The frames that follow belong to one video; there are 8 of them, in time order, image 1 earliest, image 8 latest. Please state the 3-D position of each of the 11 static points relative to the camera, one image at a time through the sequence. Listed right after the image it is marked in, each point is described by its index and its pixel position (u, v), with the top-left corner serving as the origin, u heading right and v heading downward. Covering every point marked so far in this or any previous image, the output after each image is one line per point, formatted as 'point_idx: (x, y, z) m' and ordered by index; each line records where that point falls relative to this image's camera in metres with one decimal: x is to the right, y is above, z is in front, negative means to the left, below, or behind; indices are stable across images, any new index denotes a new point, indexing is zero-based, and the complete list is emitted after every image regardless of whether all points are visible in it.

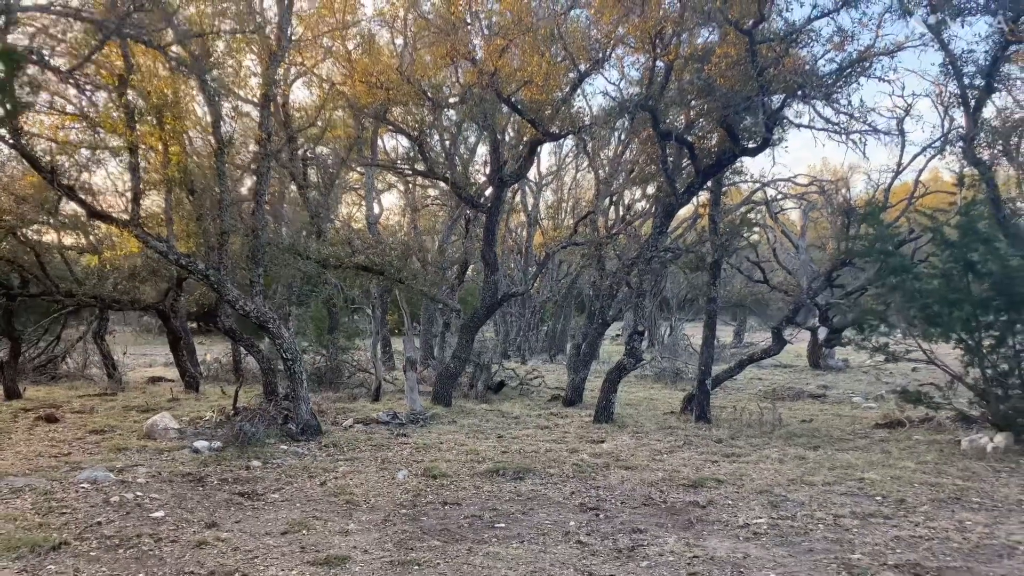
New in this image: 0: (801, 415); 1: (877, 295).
0: (+4.6, -2.1, +11.7) m
1: (+4.7, -0.1, +9.4) m
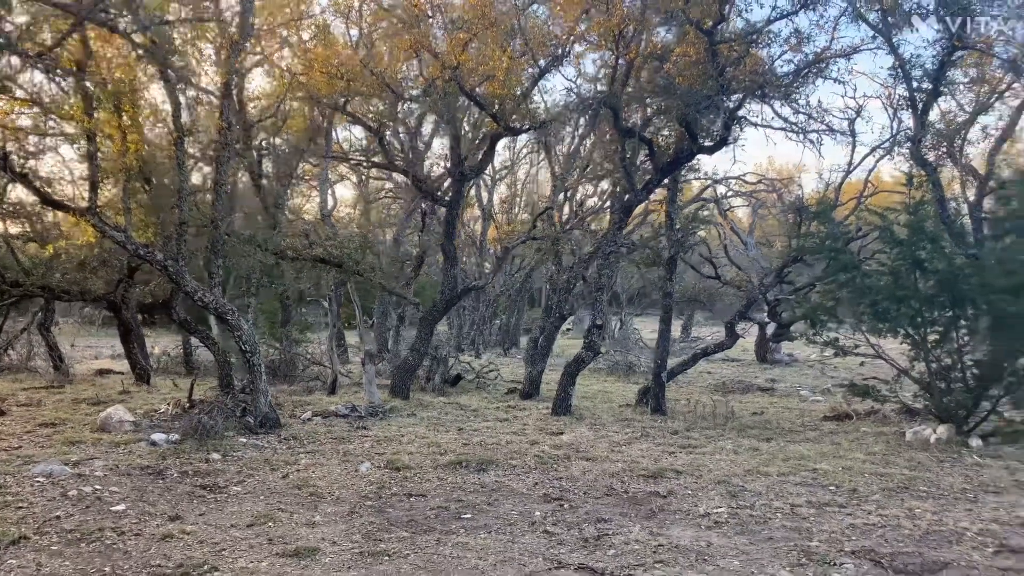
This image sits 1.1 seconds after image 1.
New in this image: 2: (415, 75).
0: (+3.9, -2.0, +12.0) m
1: (+4.2, 0.0, +9.7) m
2: (-1.5, +3.2, +11.1) m
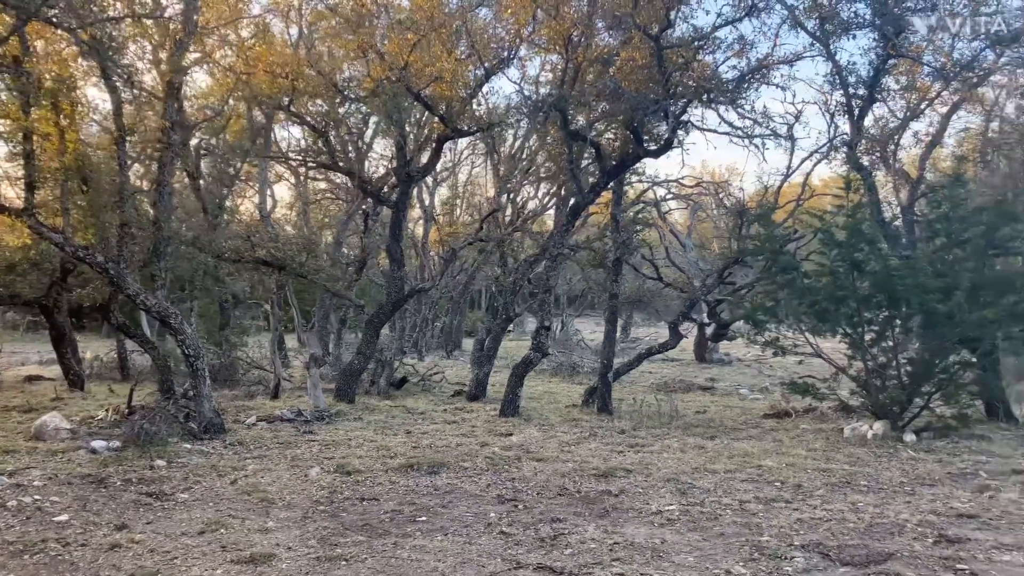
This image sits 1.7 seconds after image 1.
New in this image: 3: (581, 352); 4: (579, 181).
0: (+3.0, -2.0, +12.3) m
1: (+3.6, -0.1, +10.1) m
2: (-2.3, +3.1, +10.8) m
3: (+1.5, -1.5, +16.3) m
4: (+1.0, +1.5, +10.3) m
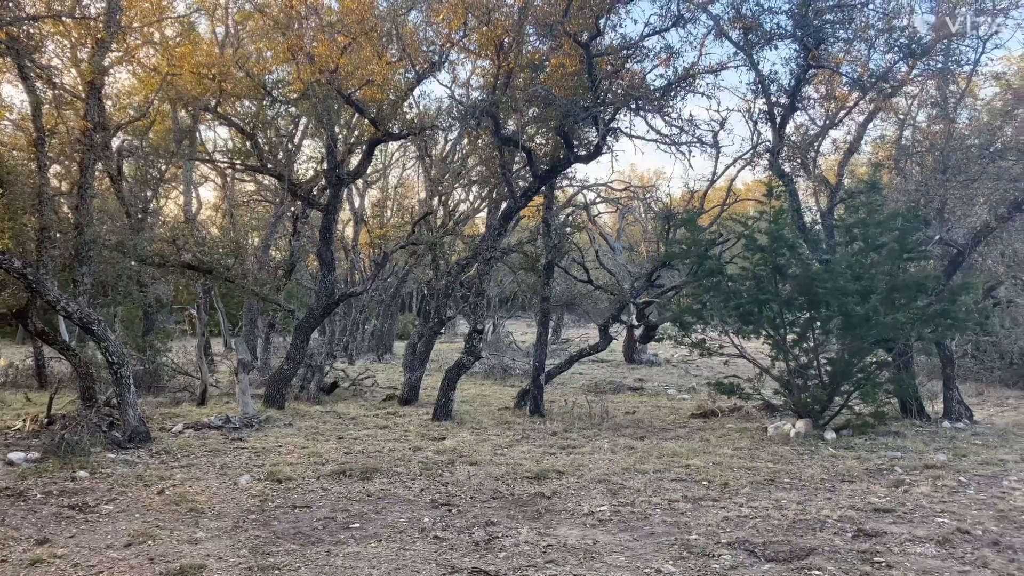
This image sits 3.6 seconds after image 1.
0: (+1.9, -2.1, +12.5) m
1: (+2.6, -0.1, +10.3) m
2: (-3.3, +3.1, +10.7) m
3: (+0.1, -1.6, +16.4) m
4: (0.0, +1.5, +10.4) m
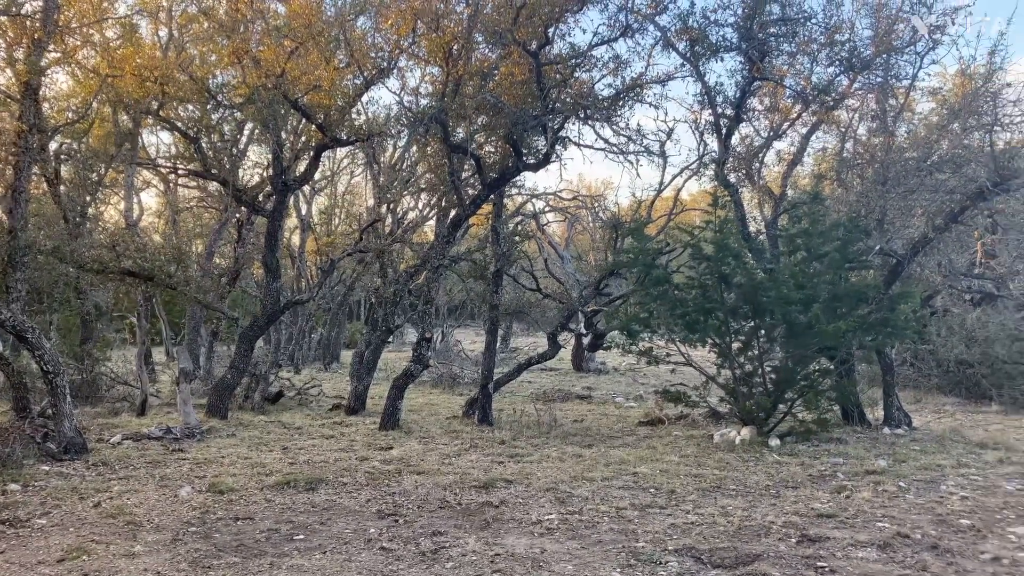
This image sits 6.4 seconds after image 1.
0: (+1.1, -2.2, +12.5) m
1: (+1.9, -0.2, +10.4) m
2: (-4.1, +3.0, +10.5) m
3: (-0.9, -1.7, +16.3) m
4: (-0.7, +1.4, +10.4) m
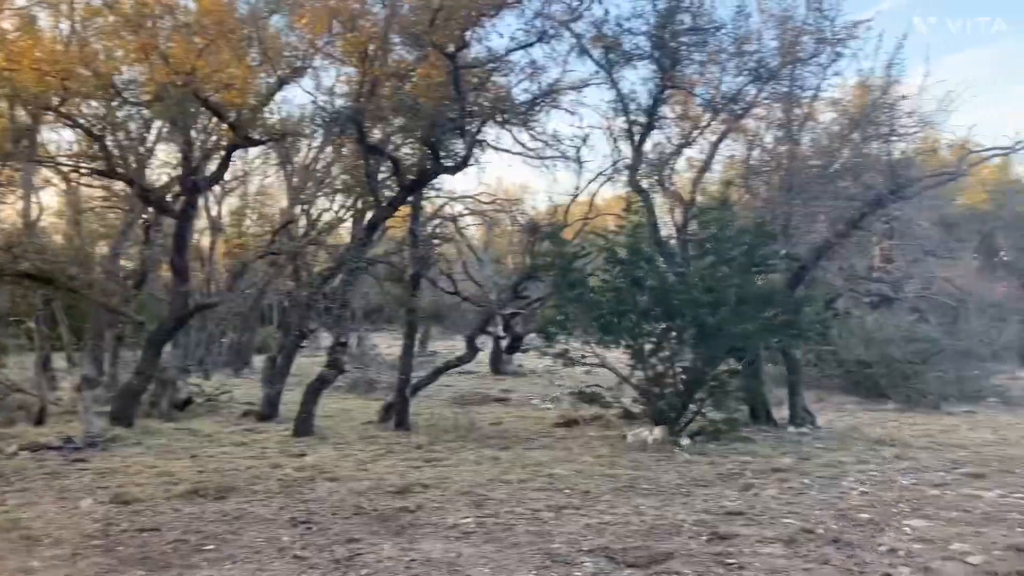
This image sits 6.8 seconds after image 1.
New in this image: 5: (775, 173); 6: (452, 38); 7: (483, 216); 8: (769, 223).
0: (-0.3, -2.3, +12.5) m
1: (+0.7, -0.3, +10.4) m
2: (-5.3, +2.9, +10.1) m
3: (-2.5, -1.7, +16.2) m
4: (-1.9, +1.3, +10.2) m
5: (+3.8, +1.7, +10.4) m
6: (-0.8, +3.5, +9.9) m
7: (-0.4, +1.1, +10.7) m
8: (+3.6, +0.9, +9.9) m
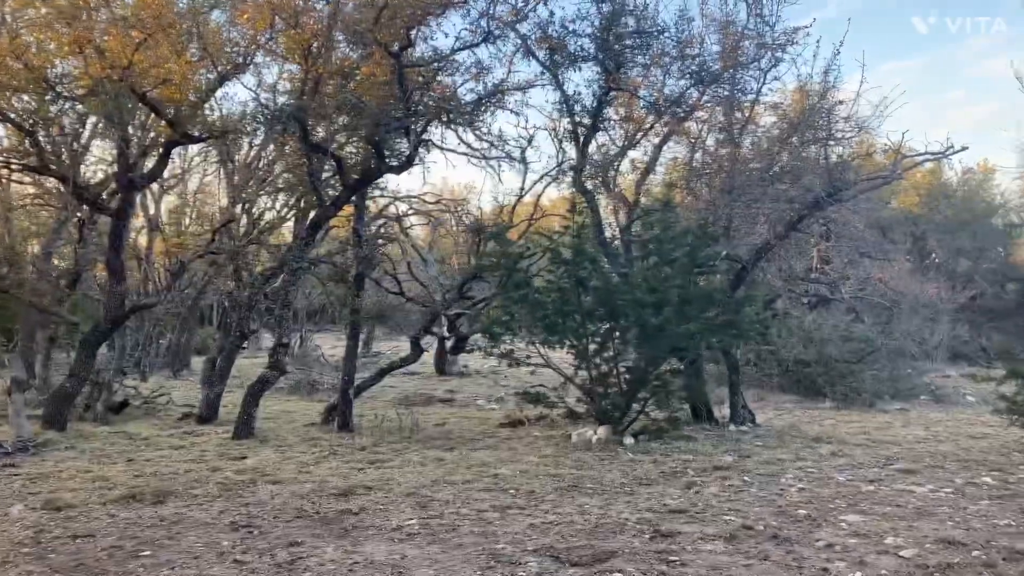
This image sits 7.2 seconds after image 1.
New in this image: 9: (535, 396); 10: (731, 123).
0: (-1.2, -2.3, +12.5) m
1: (-0.1, -0.3, +10.4) m
2: (-6.0, +2.9, +9.8) m
3: (-3.6, -1.8, +16.0) m
4: (-2.7, +1.3, +10.1) m
5: (+3.0, +1.7, +10.6) m
6: (-1.6, +3.5, +9.9) m
7: (-1.2, +1.1, +10.7) m
8: (+2.8, +0.9, +10.1) m
9: (+0.3, -1.5, +10.2) m
10: (+3.2, +2.4, +10.5) m
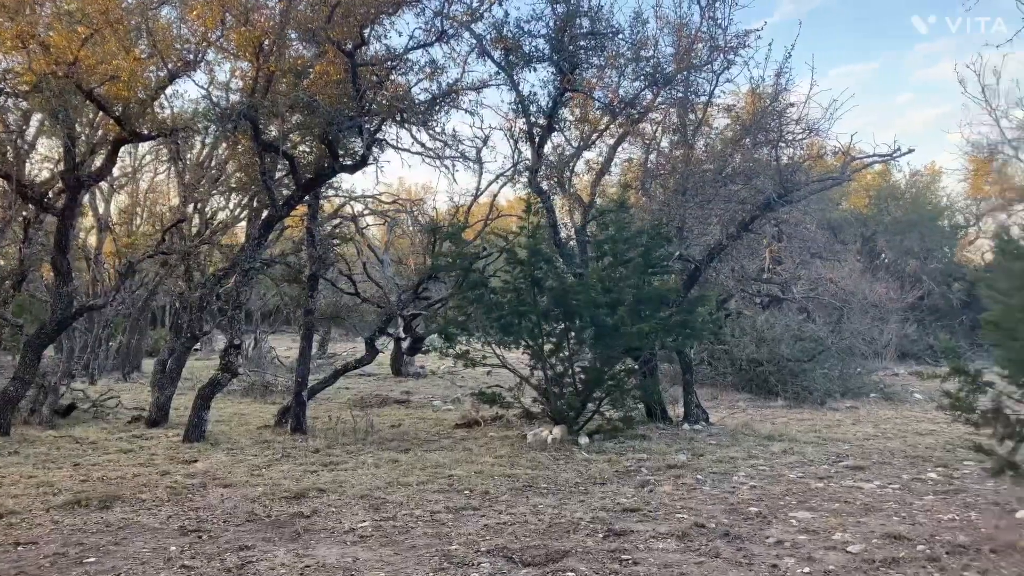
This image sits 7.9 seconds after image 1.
0: (-1.9, -2.3, +12.4) m
1: (-0.8, -0.3, +10.4) m
2: (-6.6, +2.9, +9.6) m
3: (-4.4, -1.8, +15.8) m
4: (-3.3, +1.3, +10.0) m
5: (+2.4, +1.7, +10.7) m
6: (-2.2, +3.5, +9.8) m
7: (-1.9, +1.1, +10.6) m
8: (+2.2, +0.9, +10.2) m
9: (-0.3, -1.5, +10.2) m
10: (+2.6, +2.4, +10.6) m
